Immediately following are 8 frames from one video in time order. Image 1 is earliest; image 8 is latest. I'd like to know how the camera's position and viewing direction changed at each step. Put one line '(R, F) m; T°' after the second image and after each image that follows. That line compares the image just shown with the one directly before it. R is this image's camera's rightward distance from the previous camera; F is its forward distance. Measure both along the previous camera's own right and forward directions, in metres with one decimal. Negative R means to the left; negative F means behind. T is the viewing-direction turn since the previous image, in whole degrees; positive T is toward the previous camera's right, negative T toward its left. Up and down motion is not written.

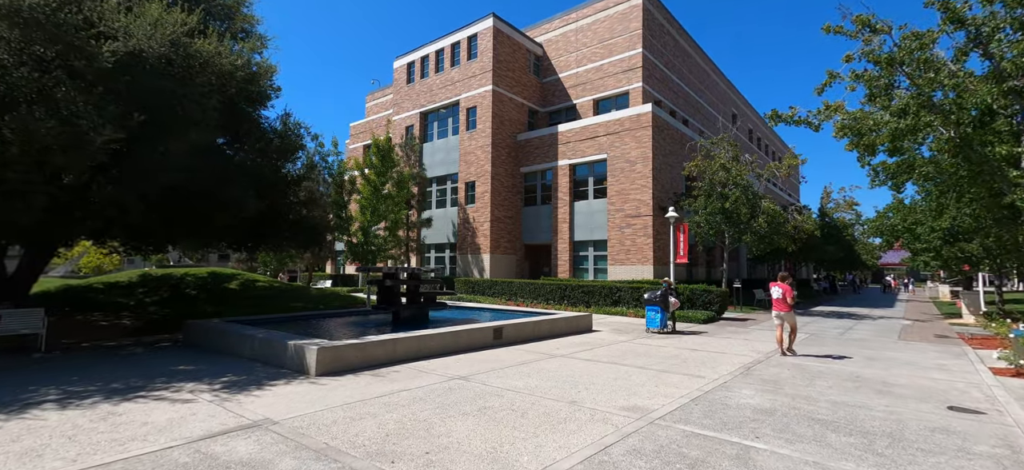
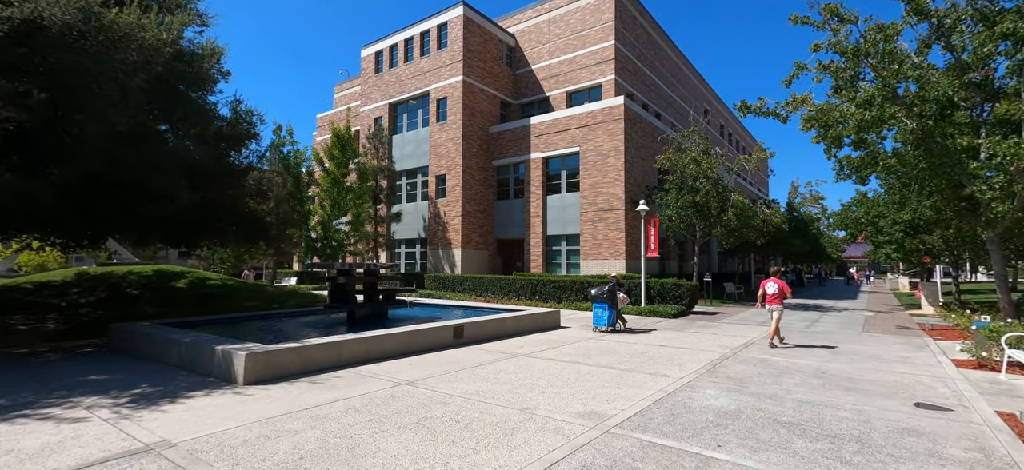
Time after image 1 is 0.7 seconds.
(+0.3, +0.4) m; +3°
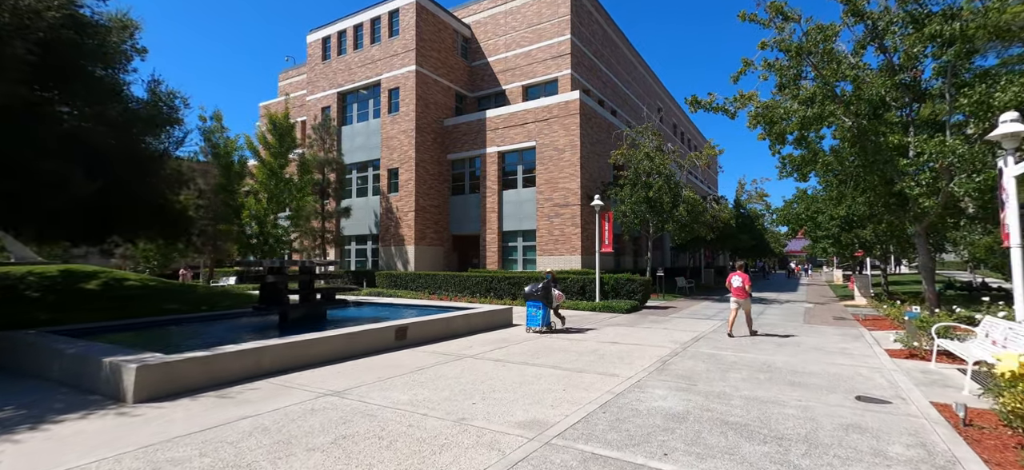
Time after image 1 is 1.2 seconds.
(+0.2, +0.4) m; +5°
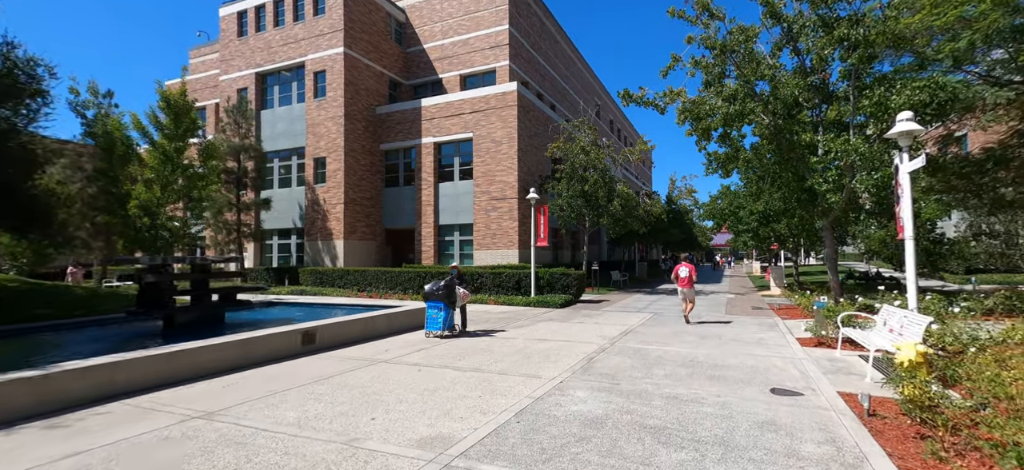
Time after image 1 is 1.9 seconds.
(+0.3, +0.4) m; +7°
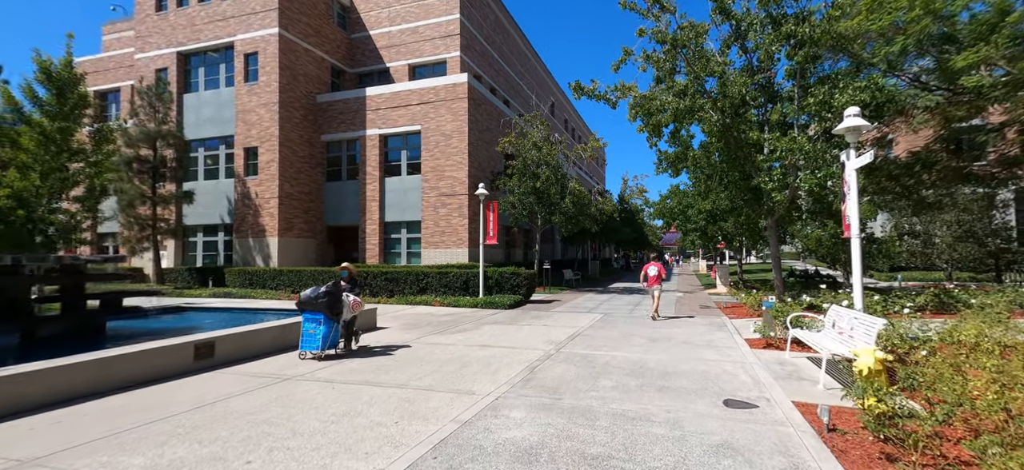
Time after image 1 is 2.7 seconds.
(+0.3, +0.7) m; +6°
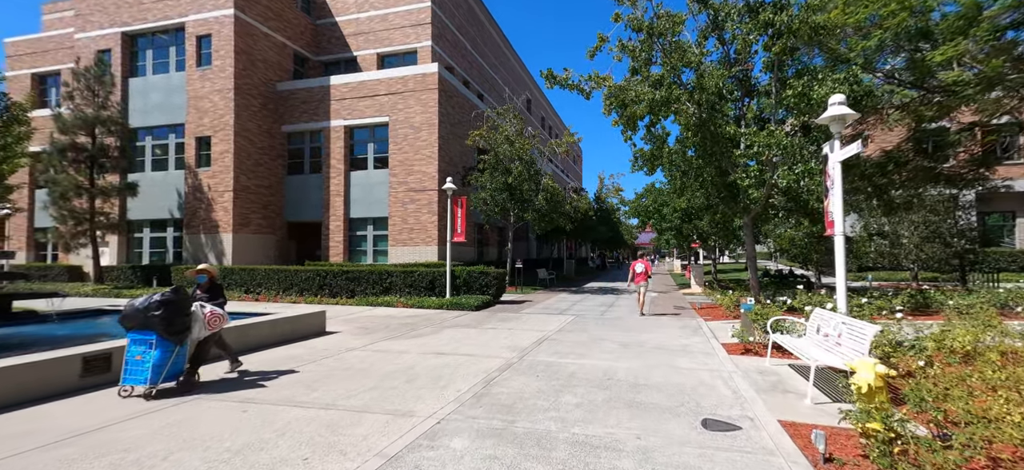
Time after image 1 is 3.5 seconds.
(+0.3, +0.8) m; +3°
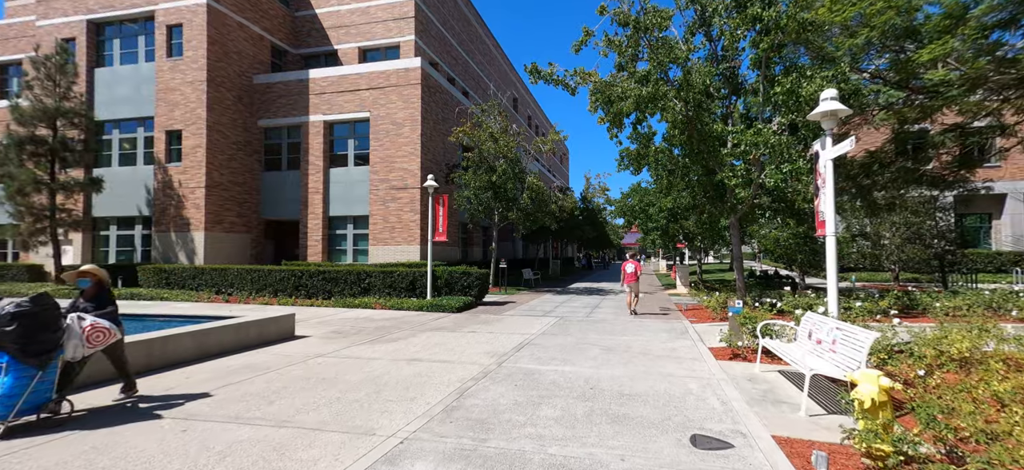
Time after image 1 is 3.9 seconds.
(+0.1, +0.4) m; +2°
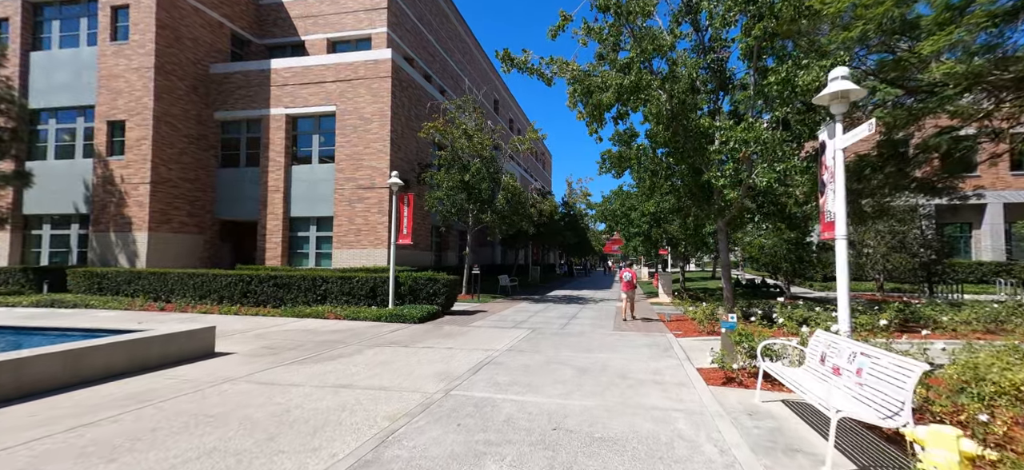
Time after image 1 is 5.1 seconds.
(+0.4, +1.2) m; +2°
